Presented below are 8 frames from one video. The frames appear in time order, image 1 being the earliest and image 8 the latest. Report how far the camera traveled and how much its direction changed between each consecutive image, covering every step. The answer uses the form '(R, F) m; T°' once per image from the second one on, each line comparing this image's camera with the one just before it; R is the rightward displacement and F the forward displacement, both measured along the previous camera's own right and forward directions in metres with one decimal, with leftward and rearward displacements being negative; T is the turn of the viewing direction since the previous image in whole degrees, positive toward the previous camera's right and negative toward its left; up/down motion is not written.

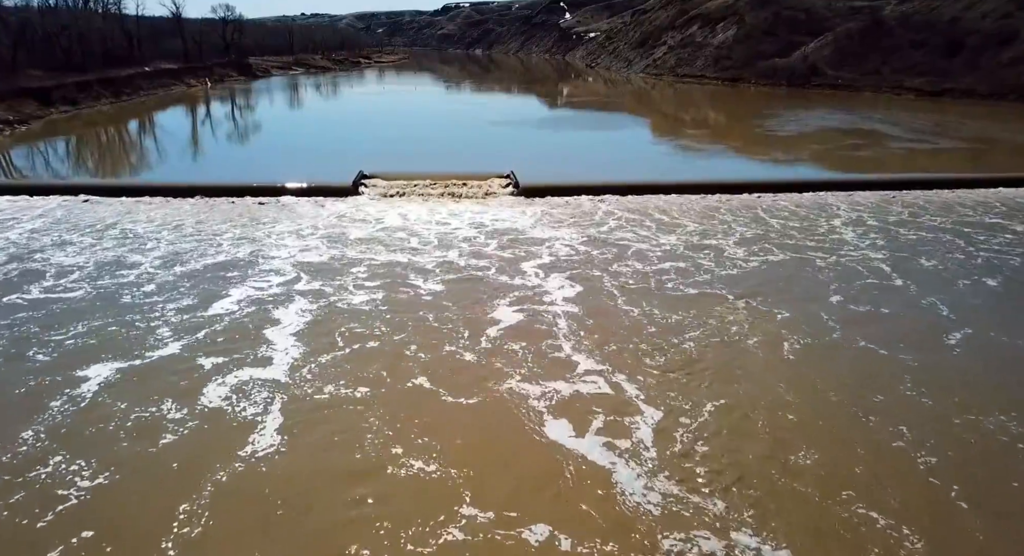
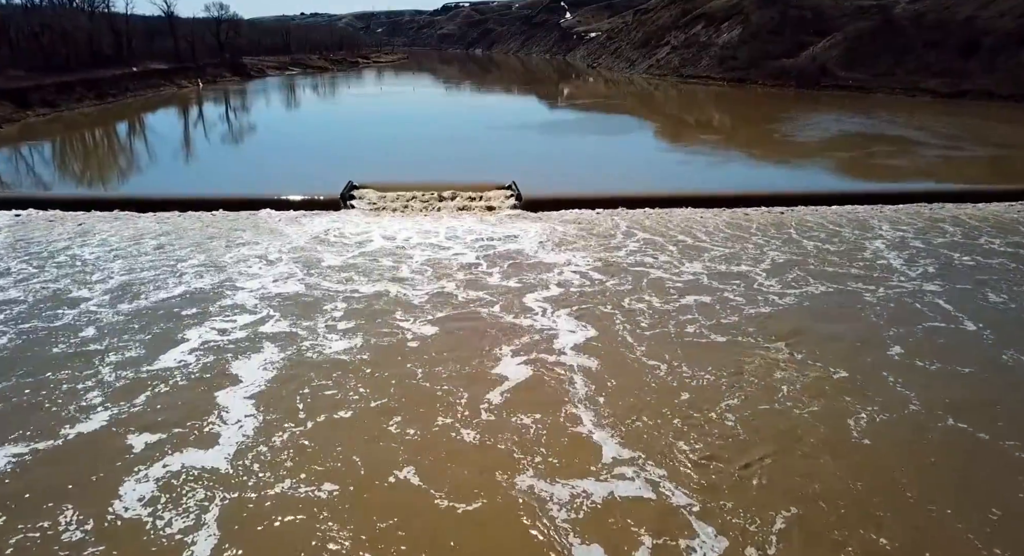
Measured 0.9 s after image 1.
(-0.1, +1.3) m; 0°
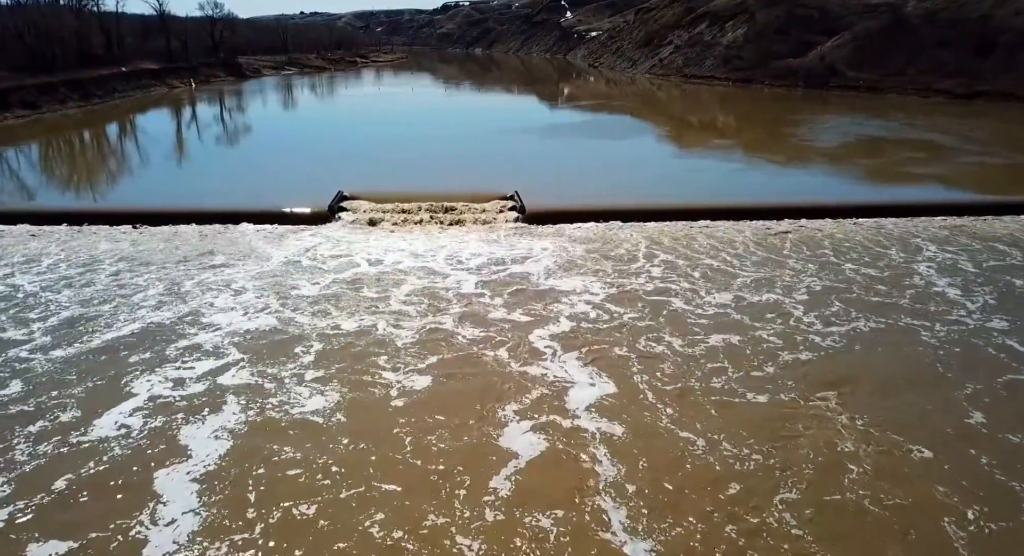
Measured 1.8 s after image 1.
(-0.1, +1.1) m; 0°
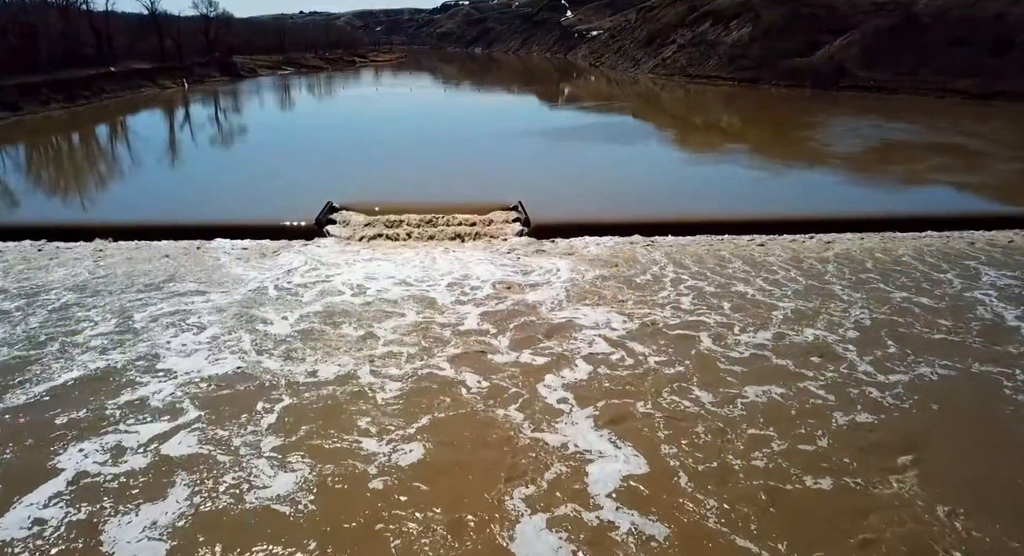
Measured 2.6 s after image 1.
(-0.1, +1.1) m; 0°
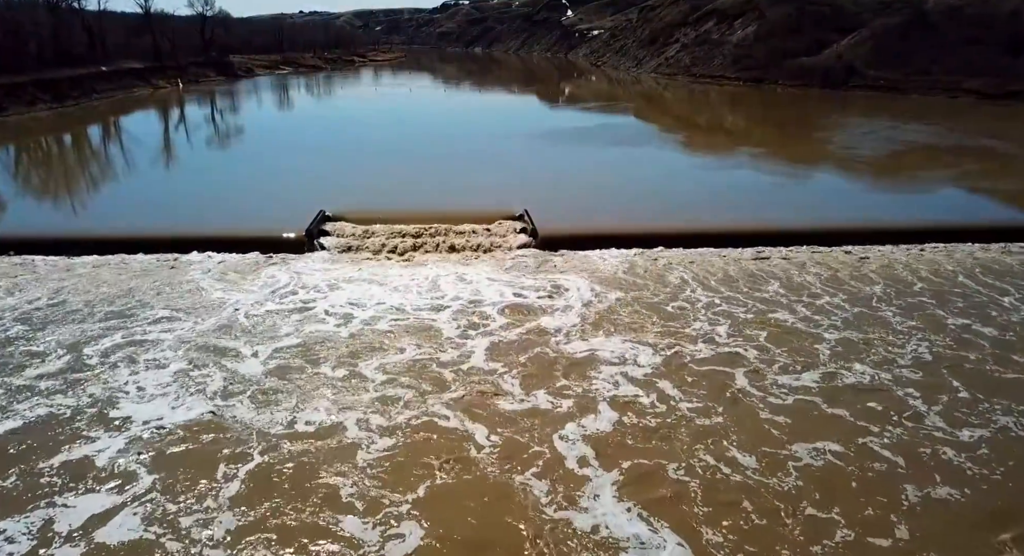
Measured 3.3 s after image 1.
(-0.1, +1.0) m; 0°
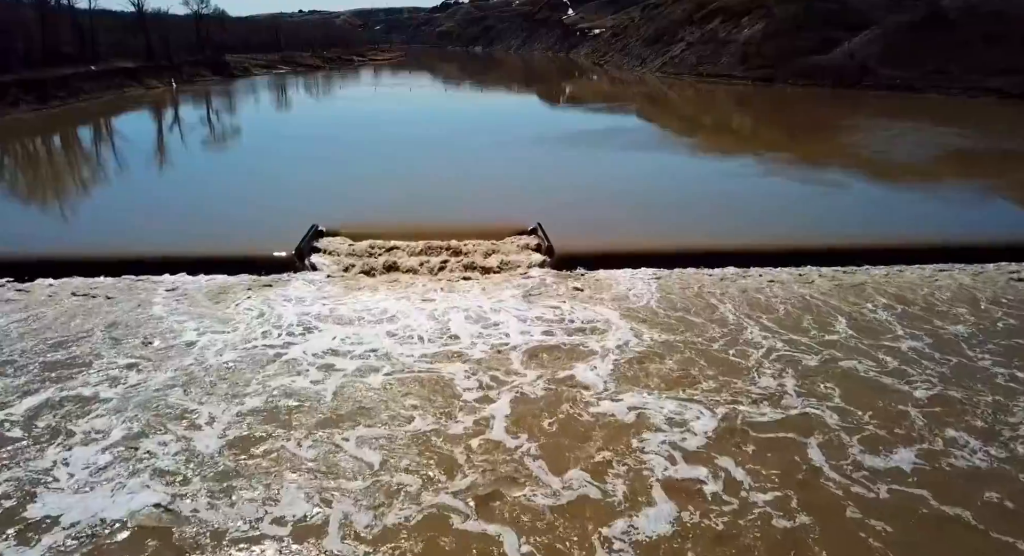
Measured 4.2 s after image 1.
(-0.2, +1.3) m; 0°
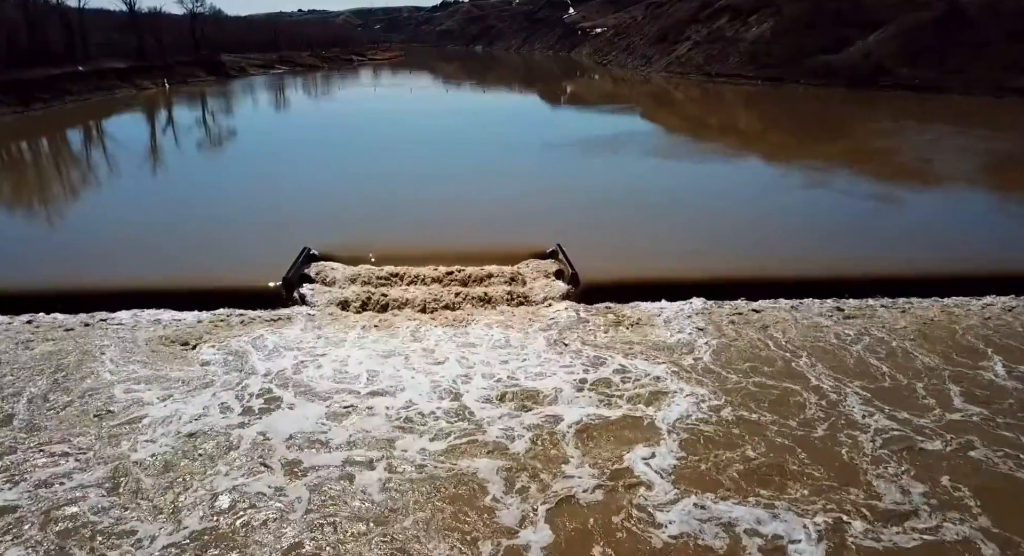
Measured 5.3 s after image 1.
(-0.3, +1.4) m; 0°
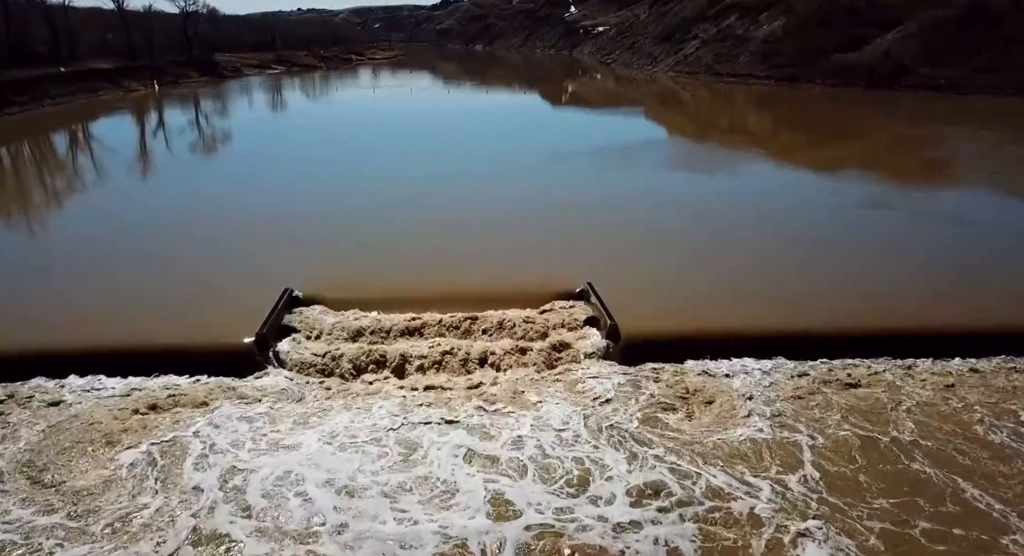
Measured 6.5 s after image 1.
(-0.3, +1.8) m; 0°
